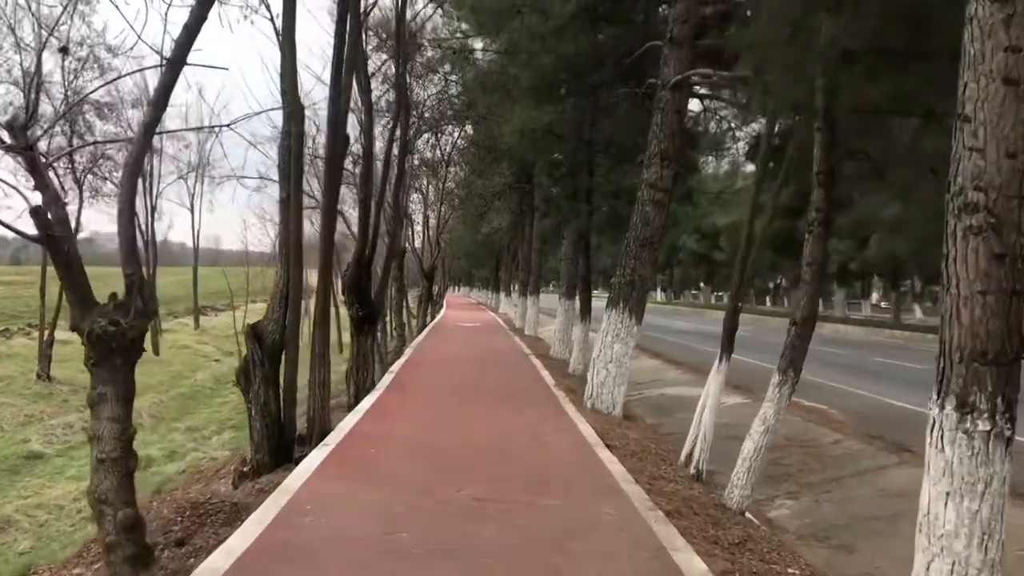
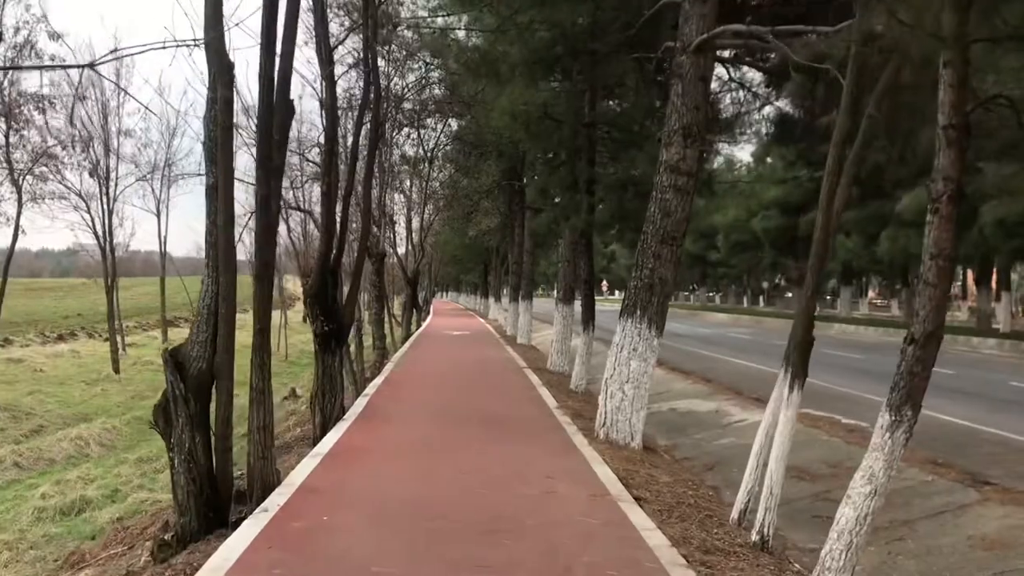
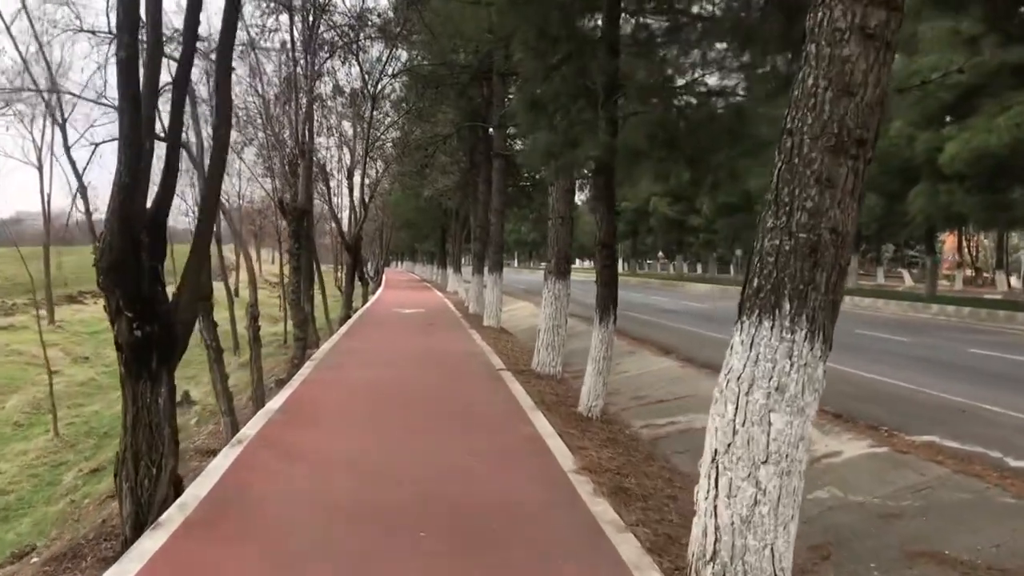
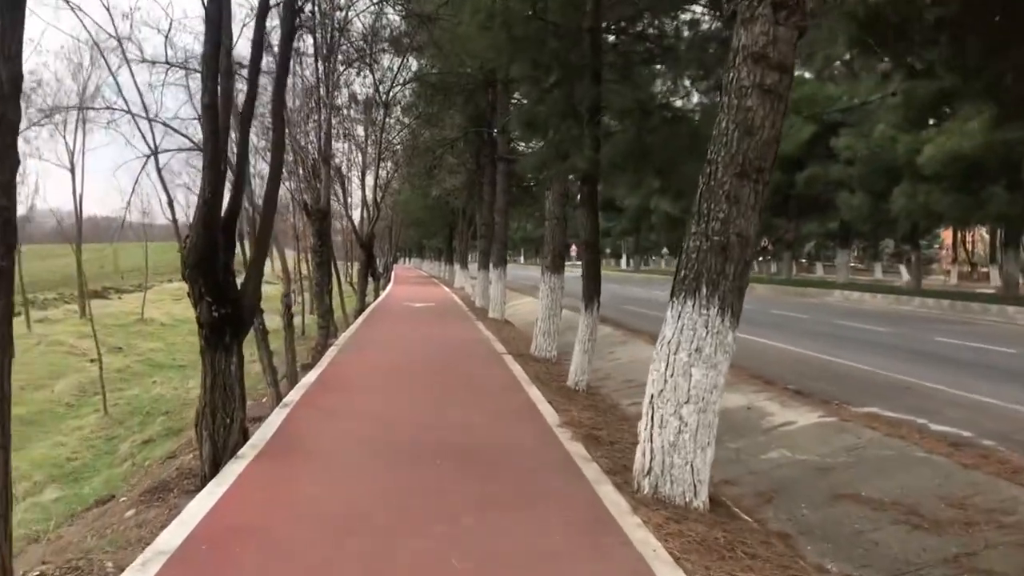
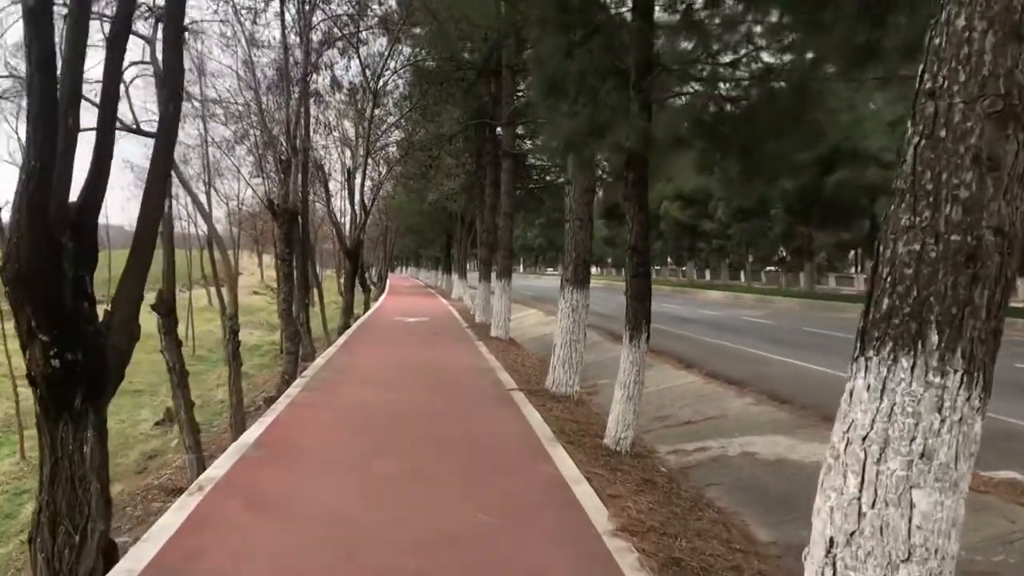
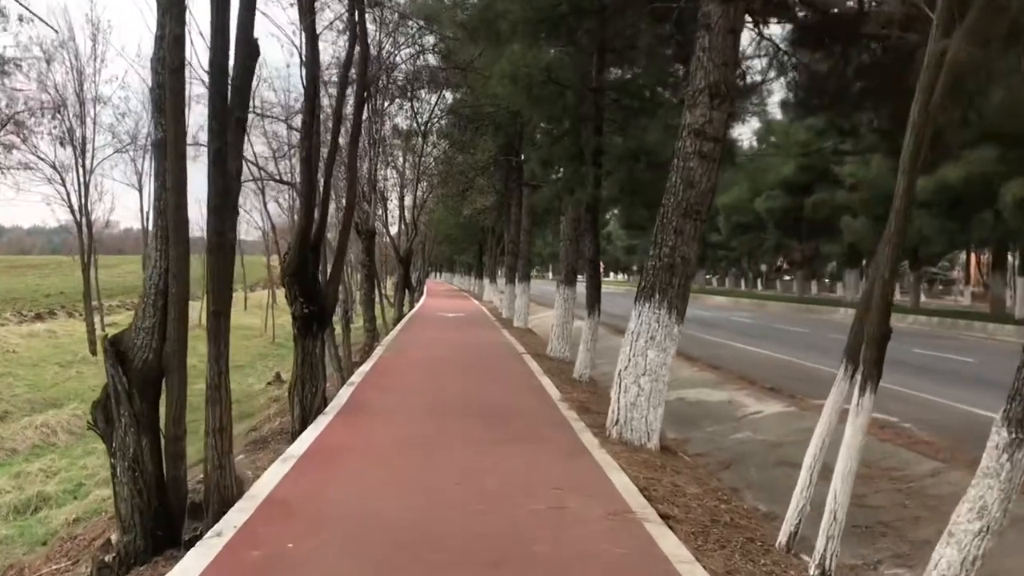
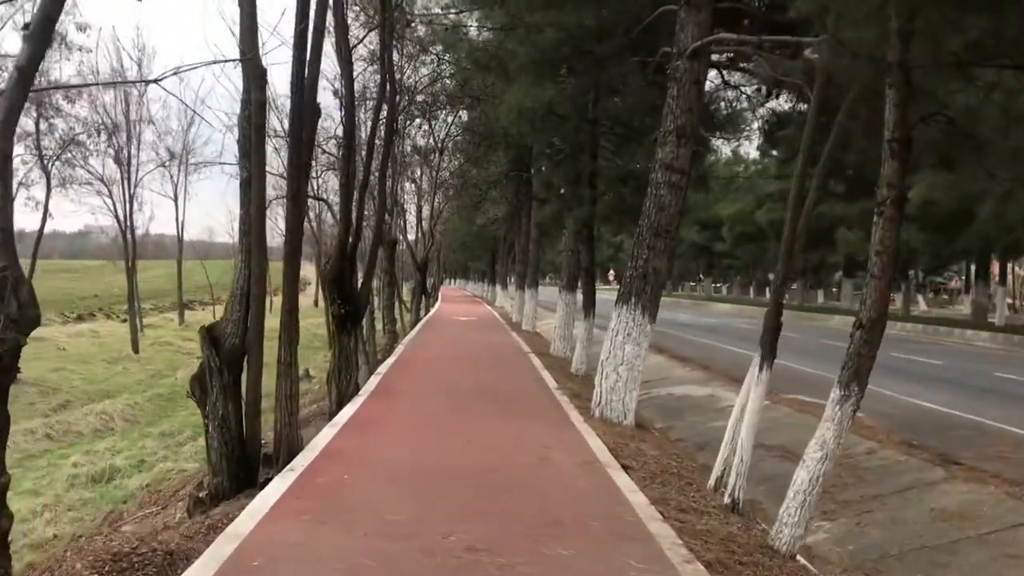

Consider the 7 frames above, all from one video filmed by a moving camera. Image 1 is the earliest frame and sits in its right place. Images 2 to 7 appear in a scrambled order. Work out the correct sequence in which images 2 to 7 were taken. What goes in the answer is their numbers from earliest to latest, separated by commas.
7, 2, 6, 4, 3, 5
